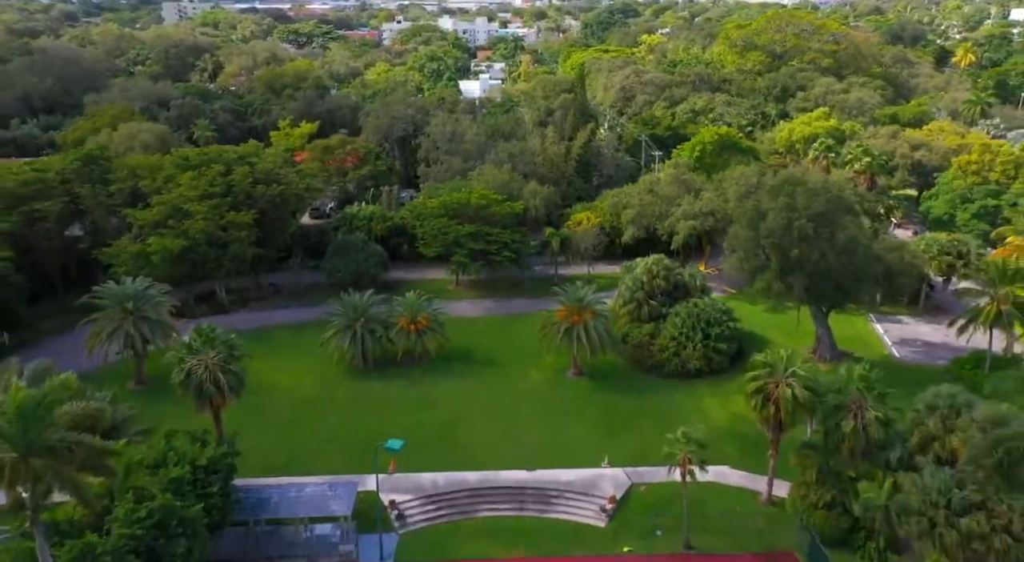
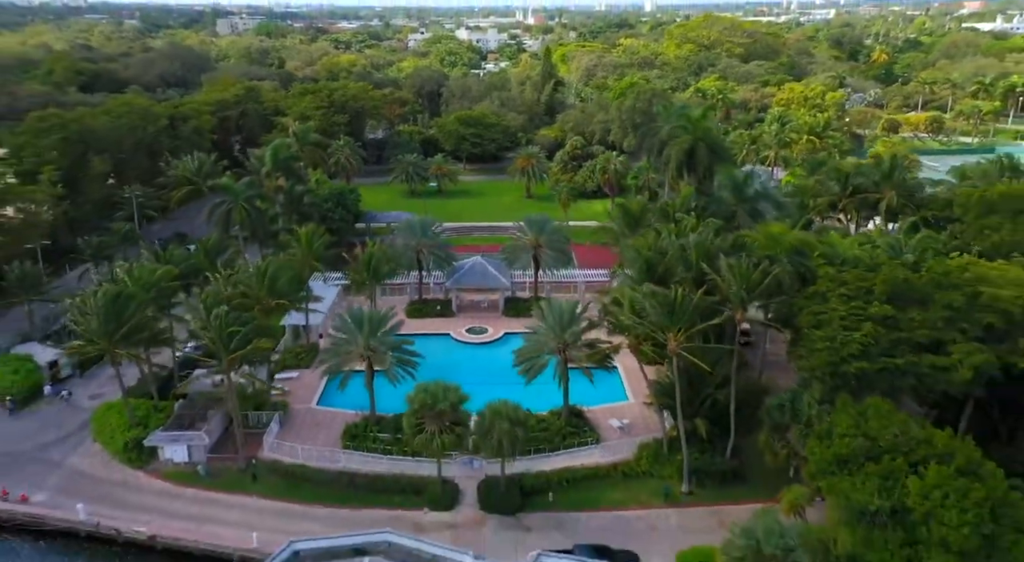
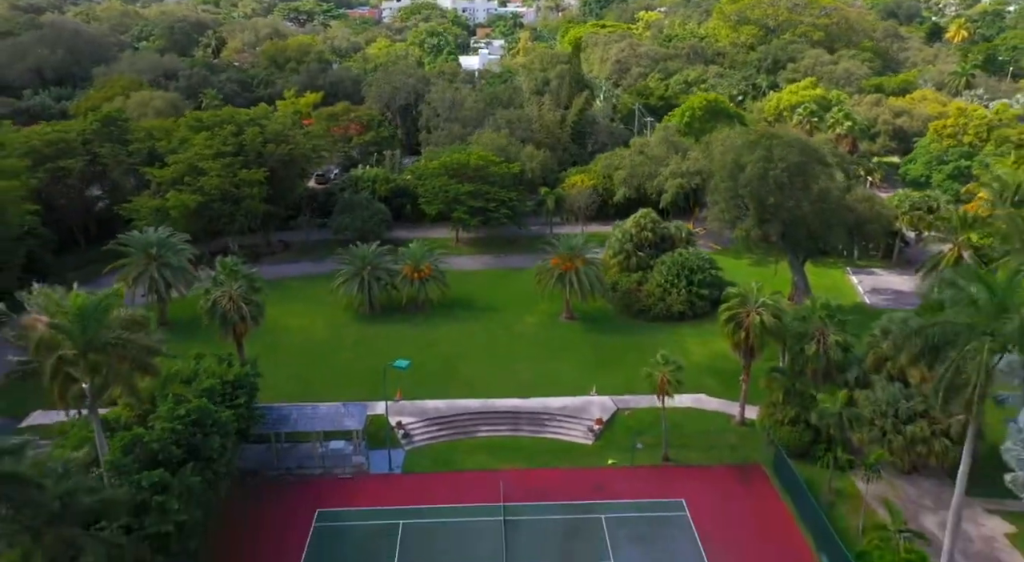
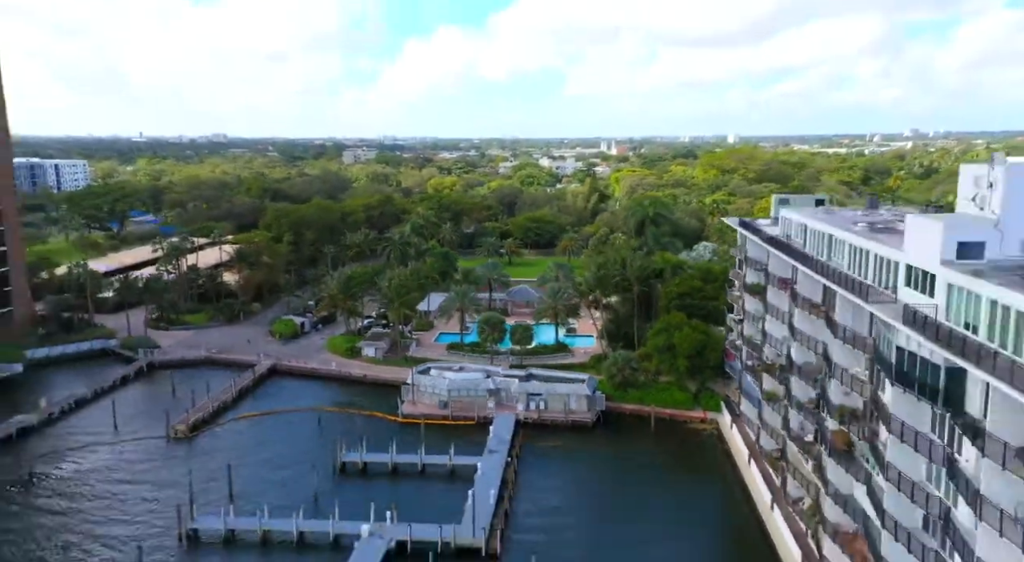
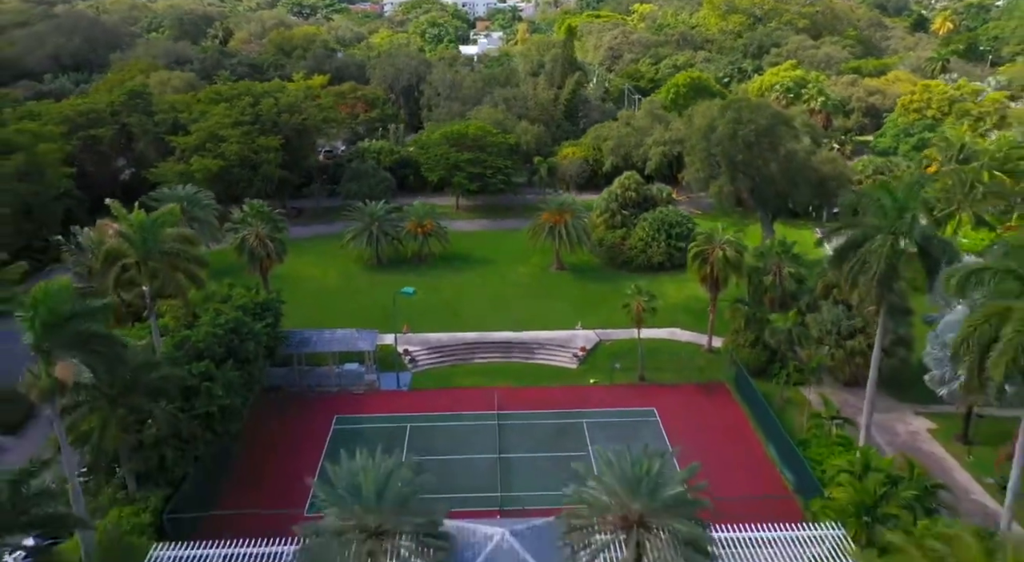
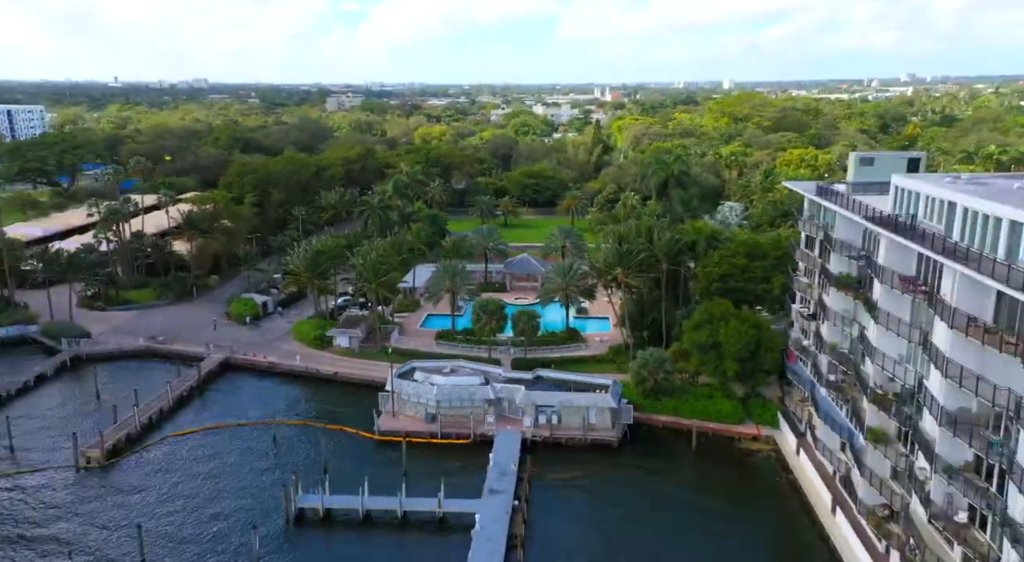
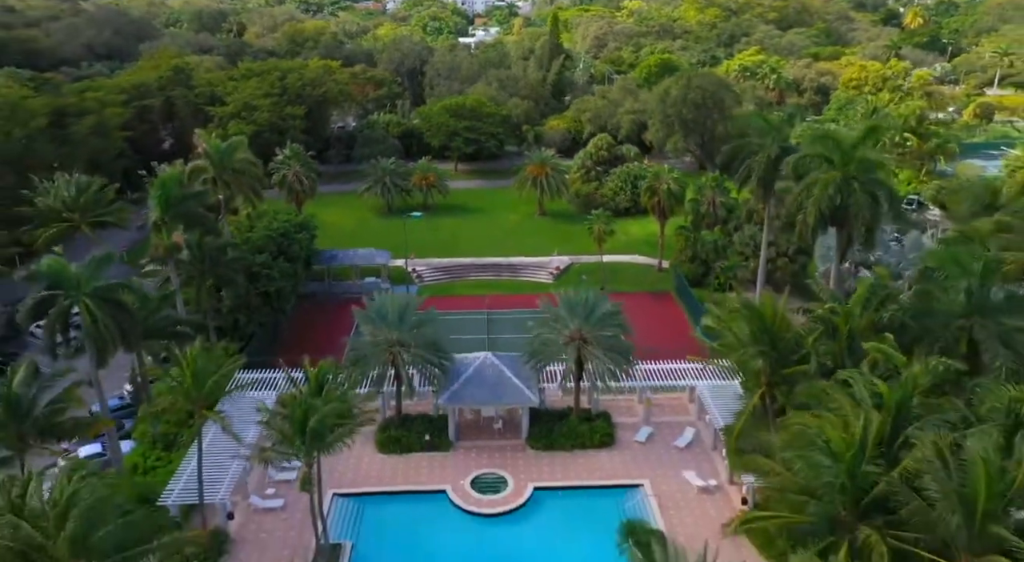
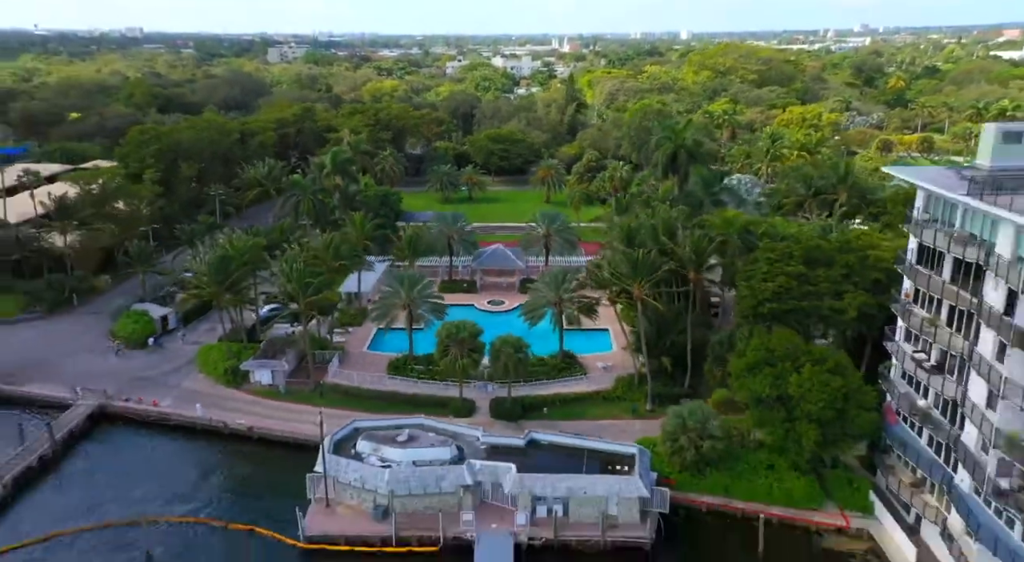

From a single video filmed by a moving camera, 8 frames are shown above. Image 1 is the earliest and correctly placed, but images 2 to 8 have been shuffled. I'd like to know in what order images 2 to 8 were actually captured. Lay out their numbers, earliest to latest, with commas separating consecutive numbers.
3, 5, 7, 2, 8, 6, 4
